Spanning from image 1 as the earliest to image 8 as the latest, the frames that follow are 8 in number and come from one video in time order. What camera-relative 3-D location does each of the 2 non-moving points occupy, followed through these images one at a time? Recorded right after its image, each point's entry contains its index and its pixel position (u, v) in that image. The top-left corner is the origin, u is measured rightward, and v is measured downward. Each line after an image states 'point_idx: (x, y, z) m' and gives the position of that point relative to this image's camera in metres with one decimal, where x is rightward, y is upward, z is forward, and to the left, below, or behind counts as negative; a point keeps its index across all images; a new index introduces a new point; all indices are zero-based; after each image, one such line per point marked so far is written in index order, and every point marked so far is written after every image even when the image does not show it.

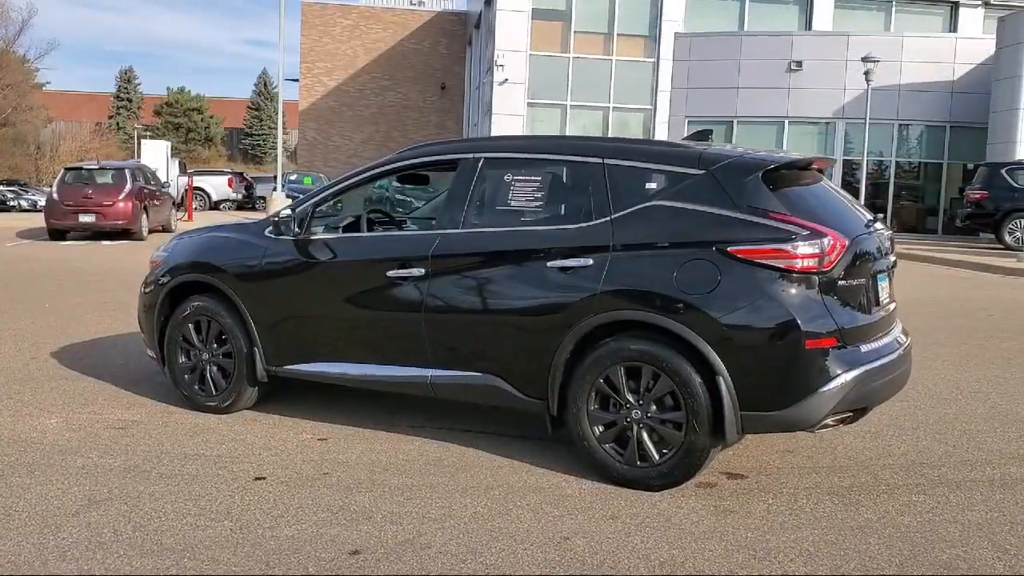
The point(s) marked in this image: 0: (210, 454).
0: (-1.6, -0.9, +5.3) m
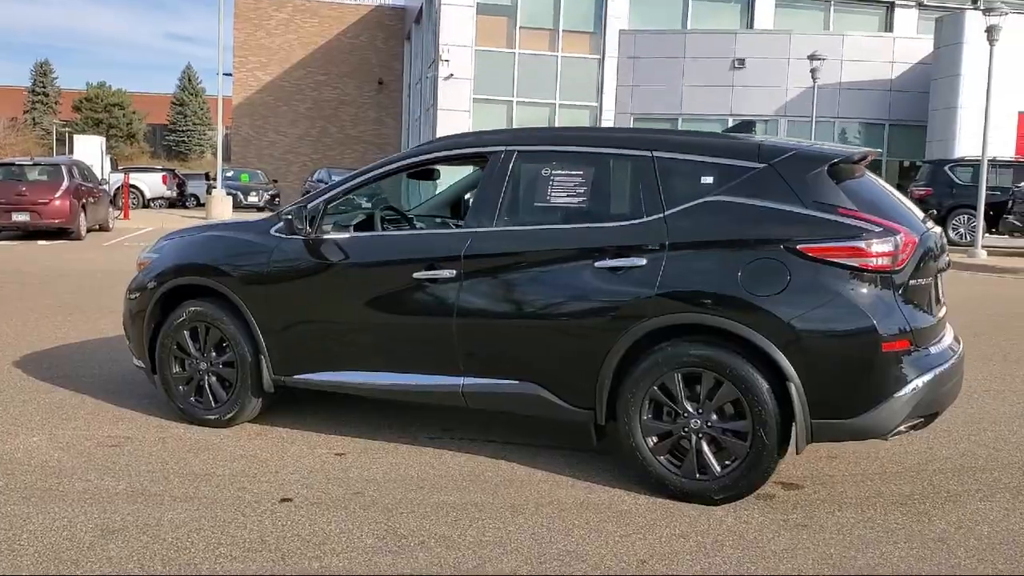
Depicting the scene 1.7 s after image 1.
0: (-1.4, -0.9, +4.9) m
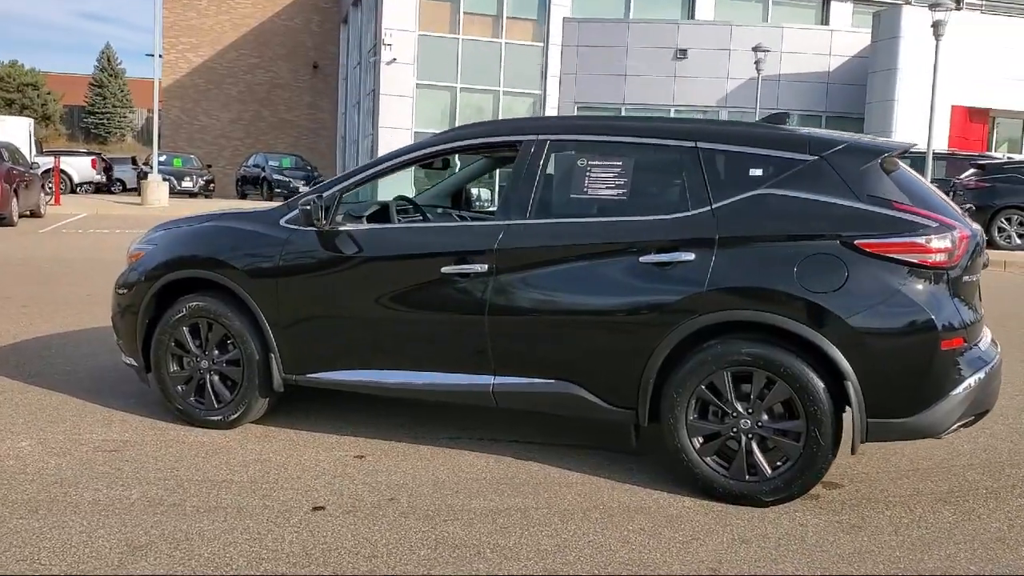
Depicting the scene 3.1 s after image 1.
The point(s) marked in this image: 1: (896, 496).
0: (-1.2, -0.9, +4.6) m
1: (+1.7, -0.9, +4.6) m
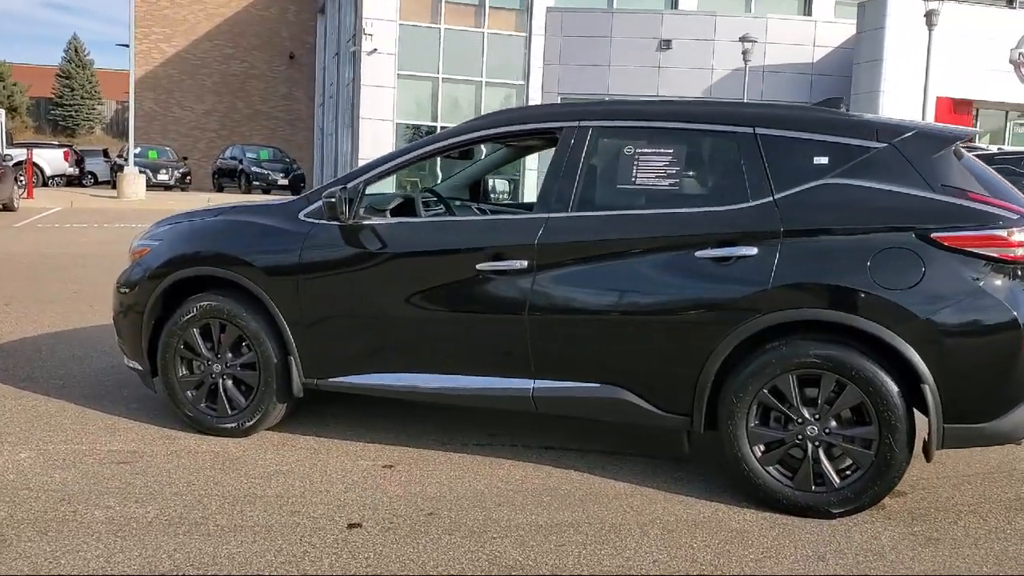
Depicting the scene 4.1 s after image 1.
0: (-1.0, -0.9, +4.3) m
1: (+1.9, -0.9, +4.3) m
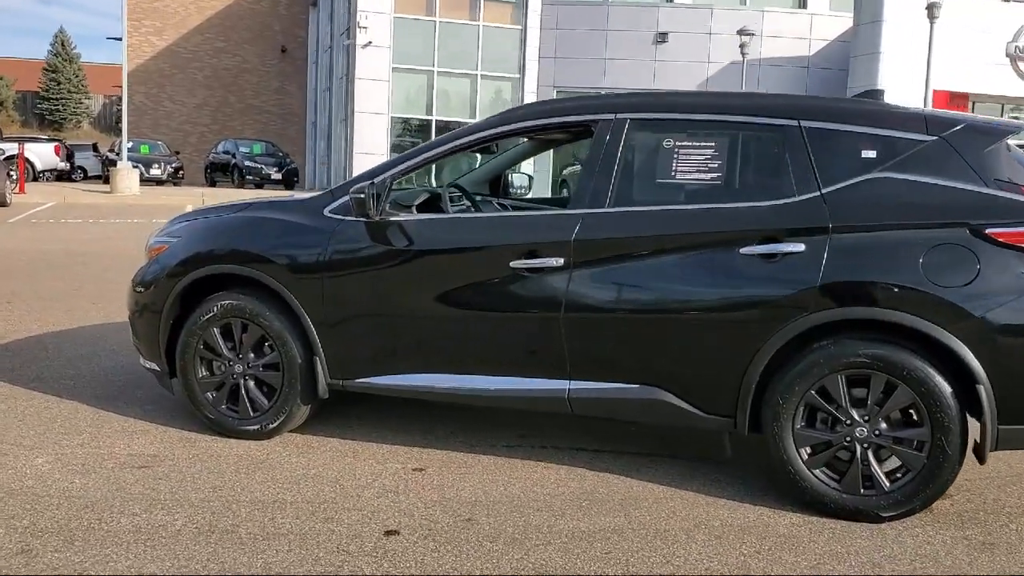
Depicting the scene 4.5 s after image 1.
0: (-0.9, -0.9, +4.1) m
1: (+2.1, -0.9, +4.2) m
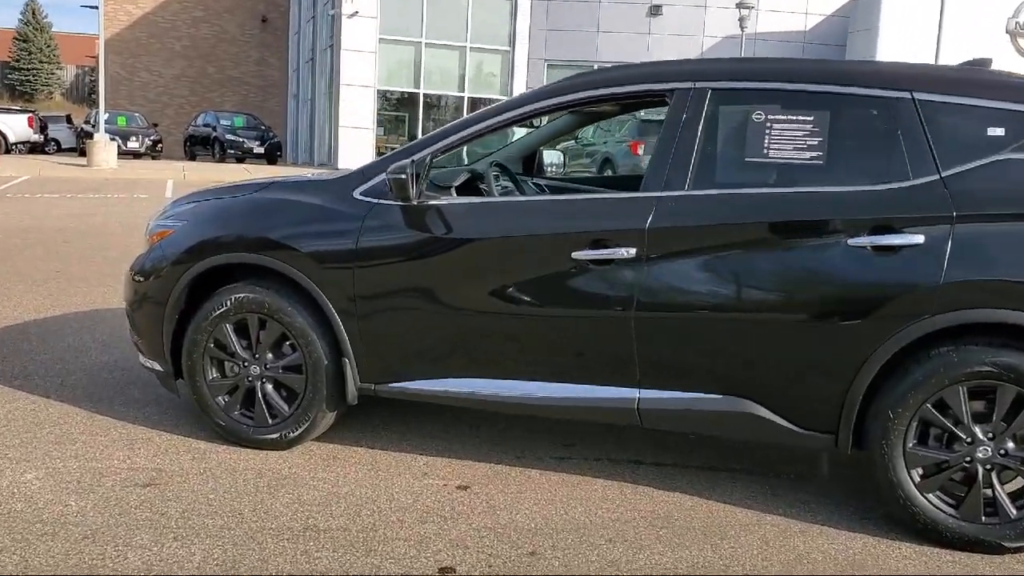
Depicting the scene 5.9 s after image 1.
0: (-0.6, -0.9, +3.6) m
1: (+2.3, -0.9, +3.8) m
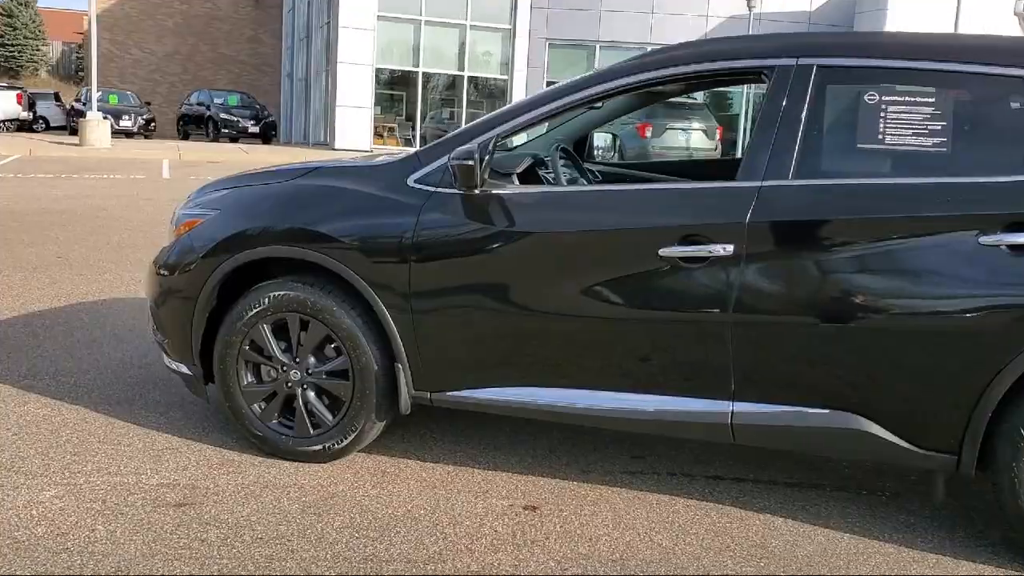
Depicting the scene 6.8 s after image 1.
0: (-0.4, -0.9, +3.2) m
1: (+2.6, -0.9, +3.4) m
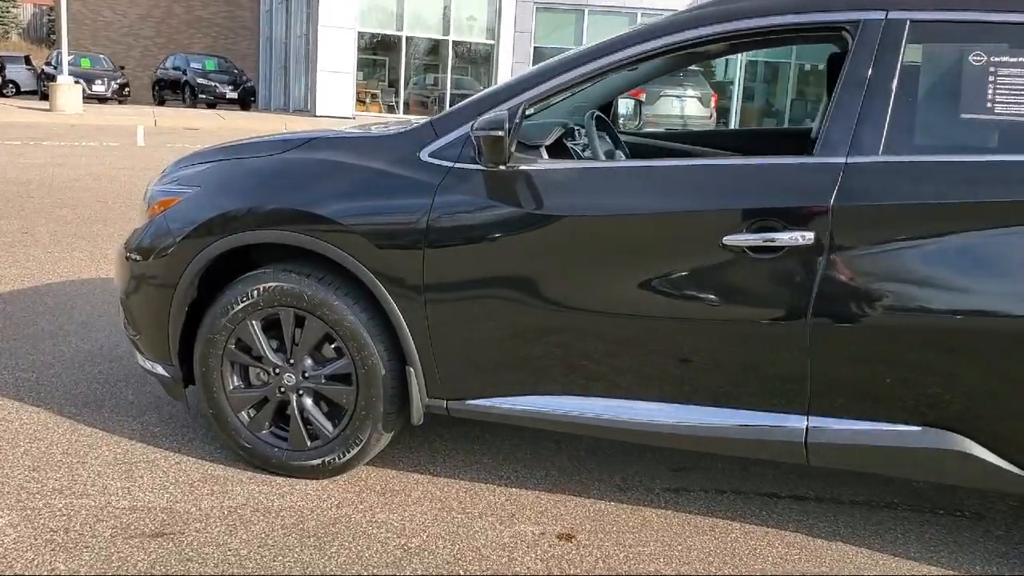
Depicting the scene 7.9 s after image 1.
0: (-0.3, -0.8, +2.7) m
1: (+2.7, -0.9, +3.0) m
